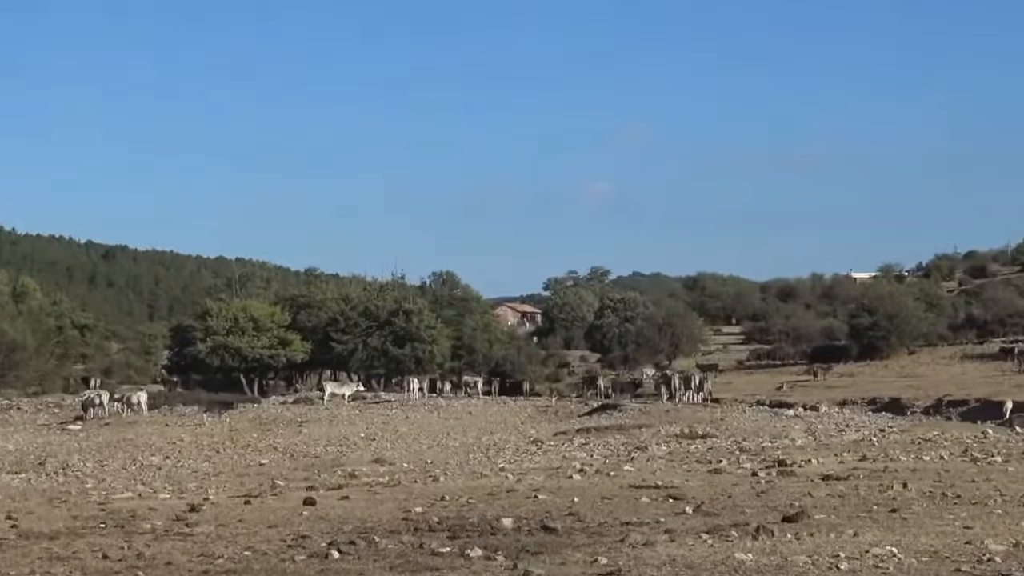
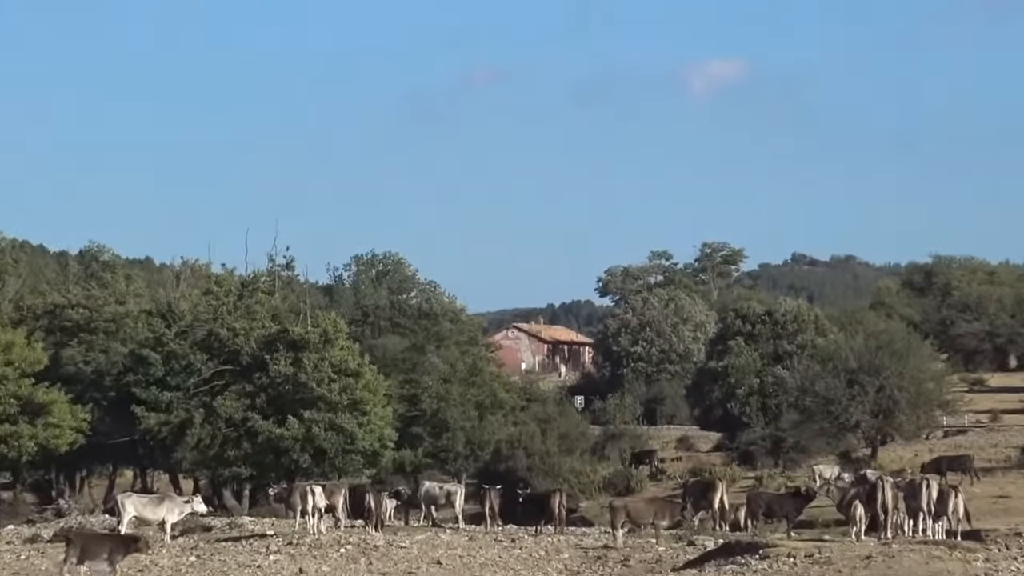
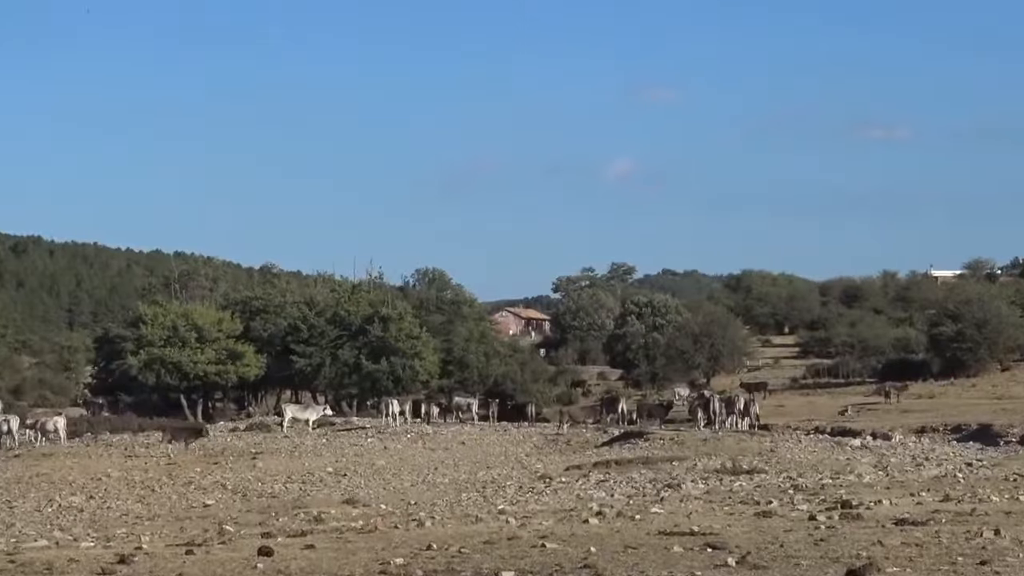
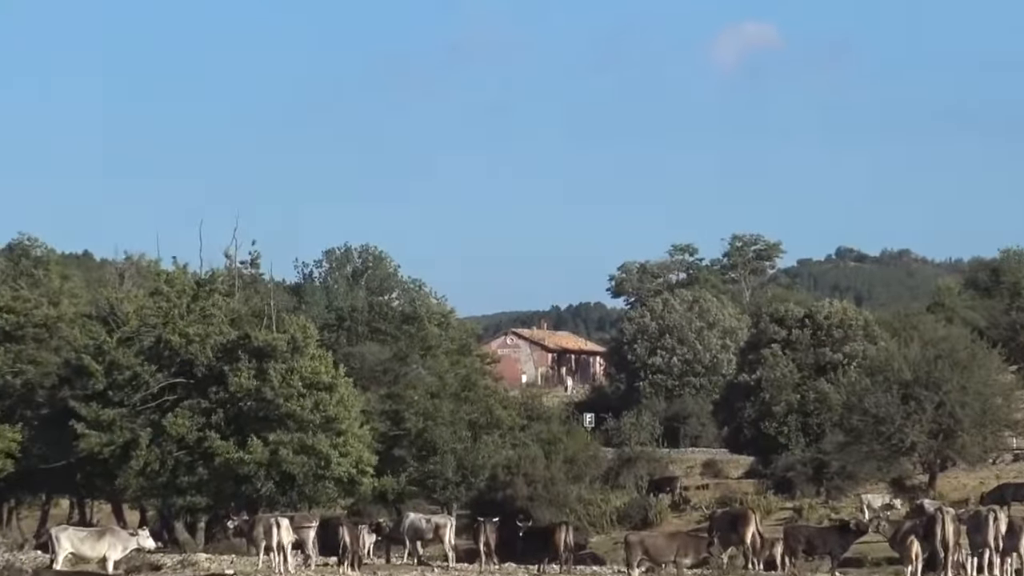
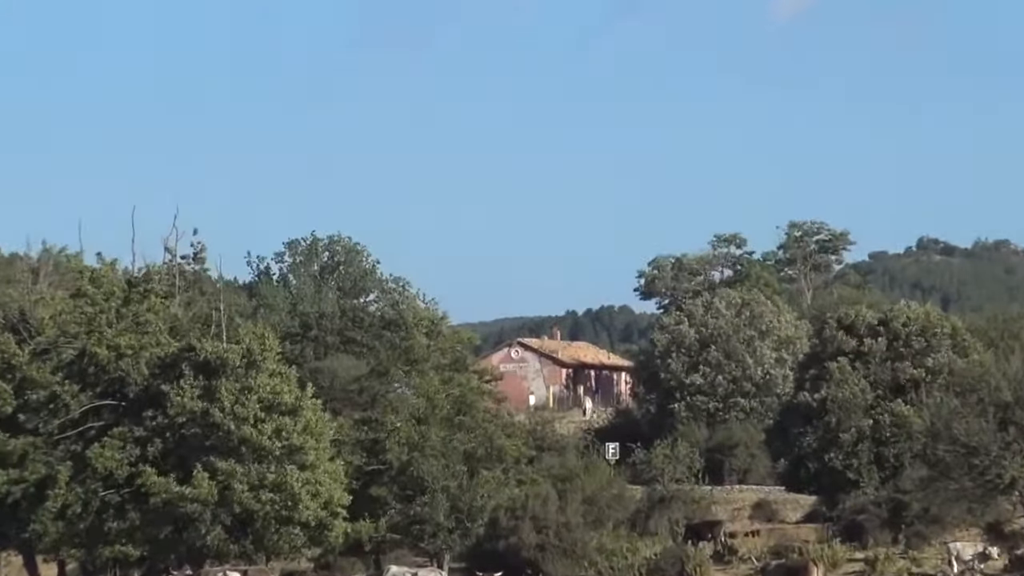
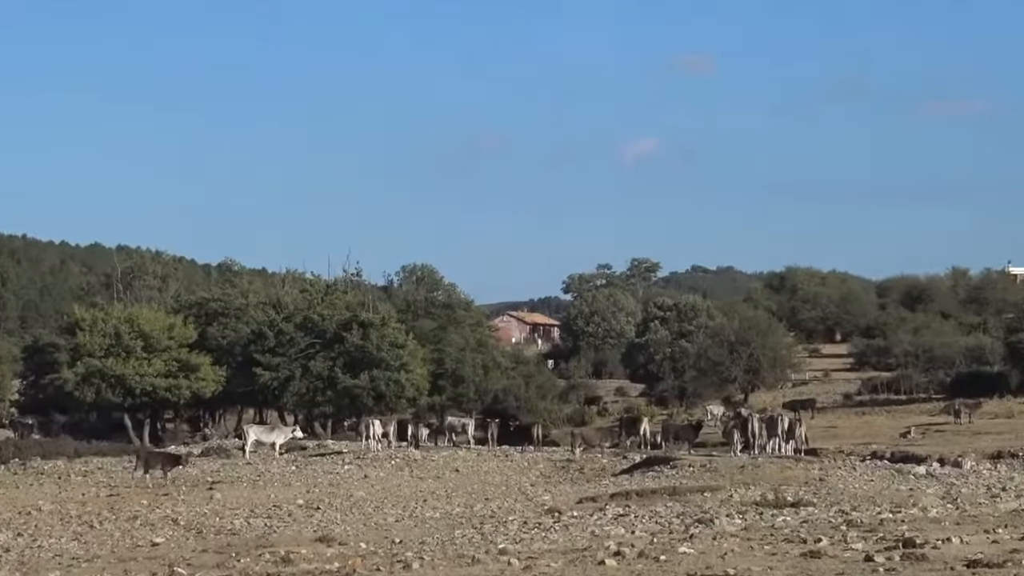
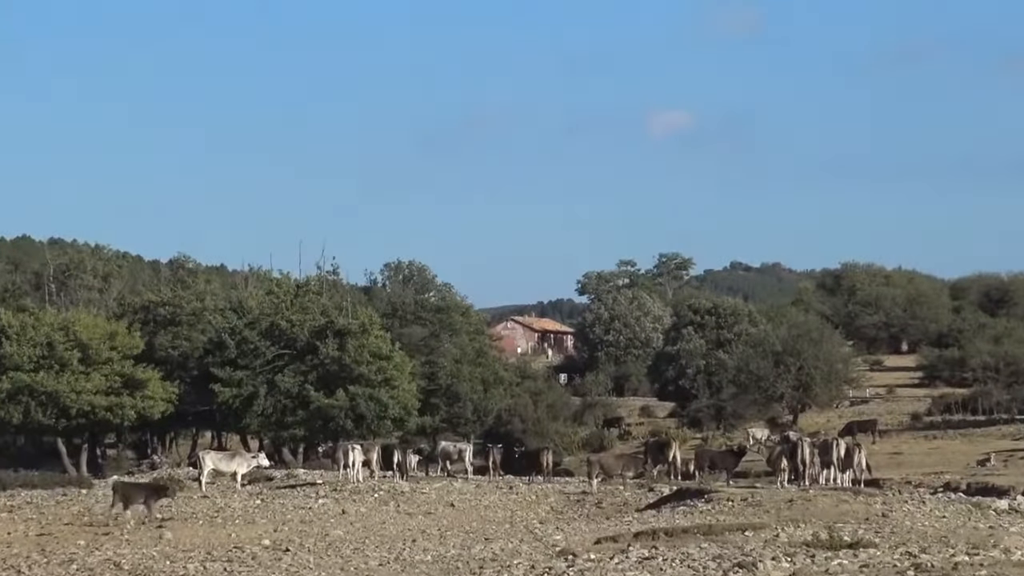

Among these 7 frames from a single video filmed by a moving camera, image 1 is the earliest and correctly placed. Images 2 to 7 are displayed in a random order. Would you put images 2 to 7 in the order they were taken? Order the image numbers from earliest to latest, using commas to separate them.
3, 6, 7, 2, 4, 5
